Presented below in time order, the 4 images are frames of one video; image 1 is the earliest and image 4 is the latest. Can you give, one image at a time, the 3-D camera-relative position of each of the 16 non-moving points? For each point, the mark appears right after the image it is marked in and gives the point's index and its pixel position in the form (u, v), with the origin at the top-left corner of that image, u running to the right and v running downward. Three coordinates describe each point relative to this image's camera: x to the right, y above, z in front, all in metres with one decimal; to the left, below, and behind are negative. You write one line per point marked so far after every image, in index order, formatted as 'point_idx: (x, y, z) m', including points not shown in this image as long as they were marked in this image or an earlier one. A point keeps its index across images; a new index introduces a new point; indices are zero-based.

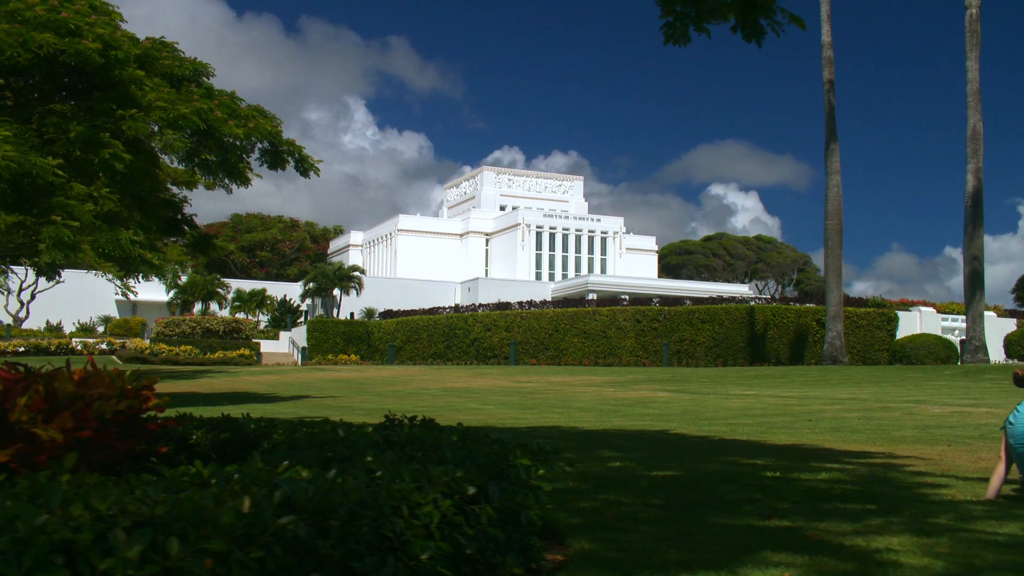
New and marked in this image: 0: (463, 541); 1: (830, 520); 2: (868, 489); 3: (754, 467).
0: (-0.1, -0.8, +2.8) m
1: (+1.6, -1.2, +4.6) m
2: (+2.4, -1.4, +6.2) m
3: (+2.0, -1.5, +7.6) m
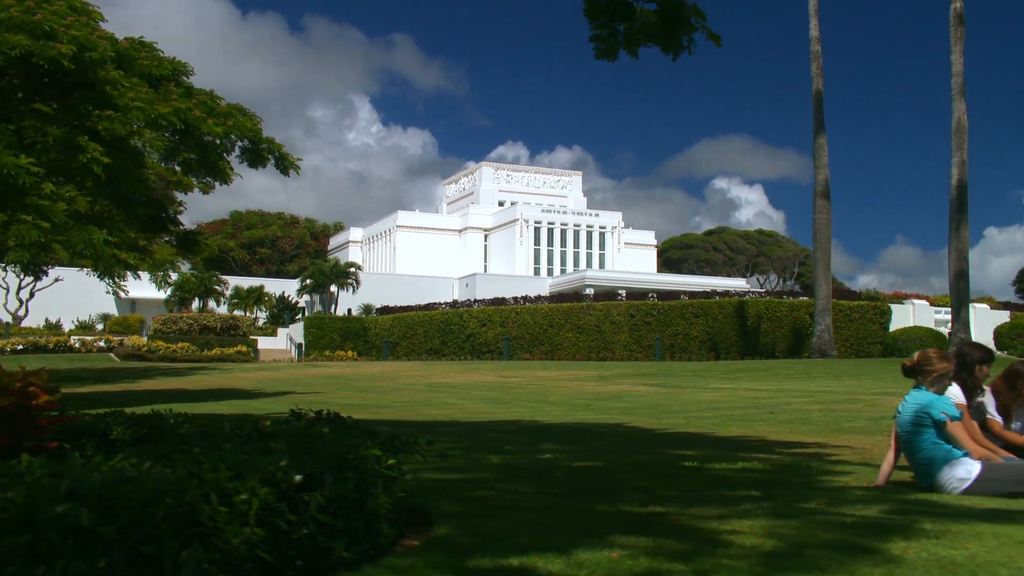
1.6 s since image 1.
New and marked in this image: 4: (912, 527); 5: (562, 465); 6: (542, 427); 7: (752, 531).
0: (-0.8, -0.8, +3.0) m
1: (+1.0, -1.2, +4.8) m
2: (+1.8, -1.3, +6.4) m
3: (+1.4, -1.5, +7.8) m
4: (+1.8, -1.1, +4.2) m
5: (+0.4, -1.4, +7.3) m
6: (+0.5, -1.8, +12.0) m
7: (+1.1, -1.1, +4.1) m
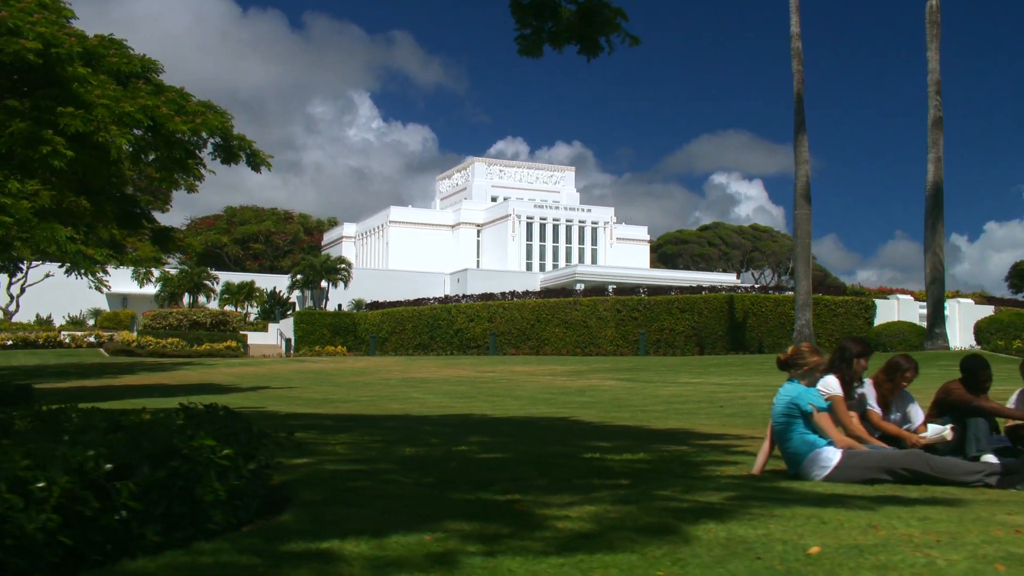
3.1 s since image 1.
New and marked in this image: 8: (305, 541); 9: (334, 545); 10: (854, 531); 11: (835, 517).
0: (-1.5, -0.8, +3.2) m
1: (+0.3, -1.1, +5.1) m
2: (+1.1, -1.3, +6.6) m
3: (+0.7, -1.4, +8.0) m
4: (+1.1, -1.1, +4.4) m
5: (-0.3, -1.4, +7.5) m
6: (-0.3, -1.8, +12.2) m
7: (+0.3, -1.1, +4.3) m
8: (-0.8, -1.0, +3.6) m
9: (-0.7, -1.0, +3.5) m
10: (+1.5, -1.0, +3.9) m
11: (+1.5, -1.1, +4.3) m
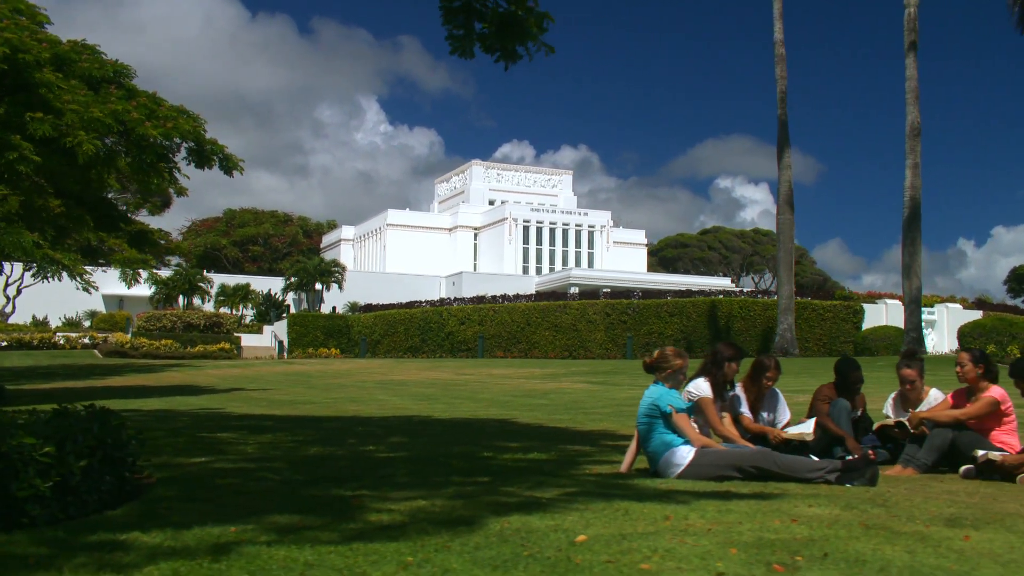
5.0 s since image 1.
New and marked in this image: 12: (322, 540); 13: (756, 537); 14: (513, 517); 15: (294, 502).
0: (-2.4, -0.8, +3.5) m
1: (-0.6, -1.2, +5.3) m
2: (+0.2, -1.3, +6.9) m
3: (-0.2, -1.5, +8.3) m
4: (+0.2, -1.1, +4.7) m
5: (-1.2, -1.4, +7.8) m
6: (-1.2, -1.8, +12.5) m
7: (-0.5, -1.1, +4.6) m
8: (-1.7, -1.0, +3.9) m
9: (-1.5, -1.0, +3.8) m
10: (+0.6, -1.1, +4.2) m
11: (+0.6, -1.1, +4.5) m
12: (-0.8, -1.0, +3.8) m
13: (+1.0, -1.0, +3.7) m
14: (0.0, -1.1, +4.3) m
15: (-1.1, -1.1, +4.9) m
